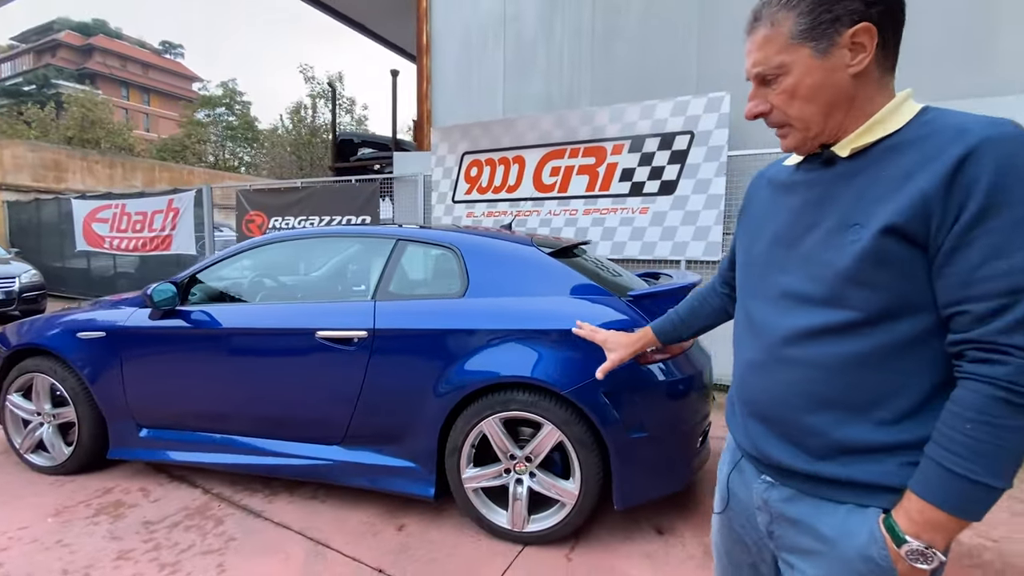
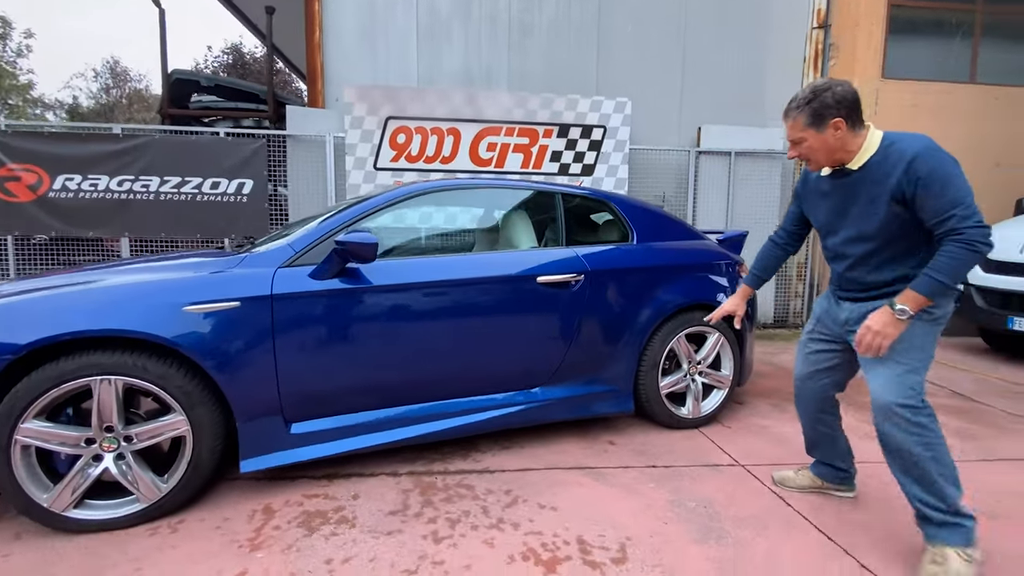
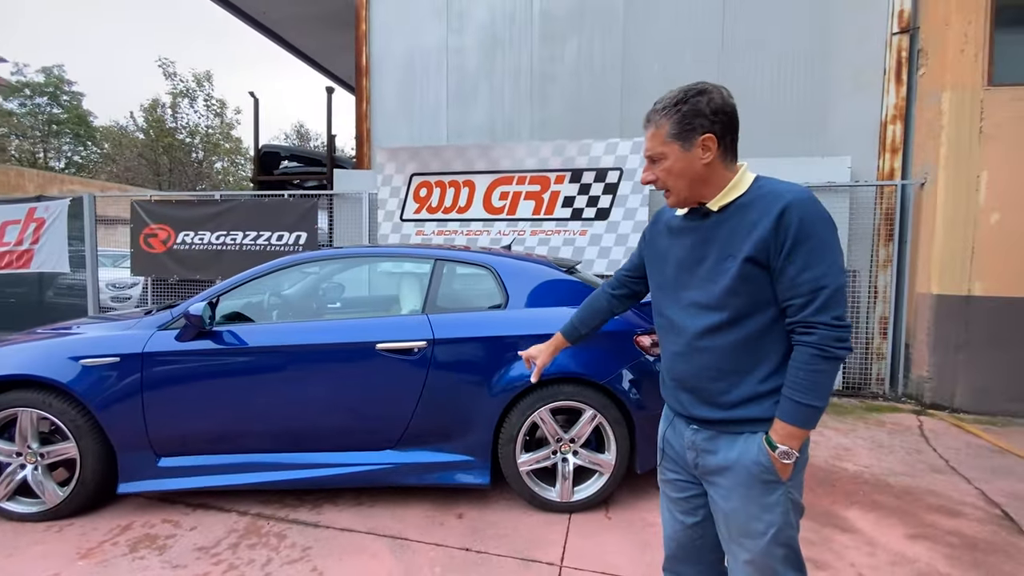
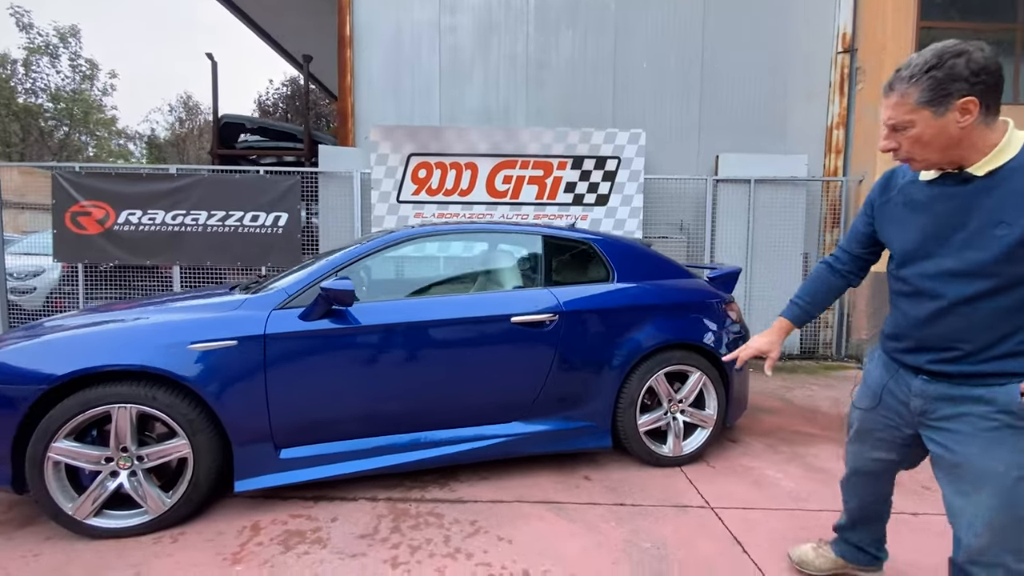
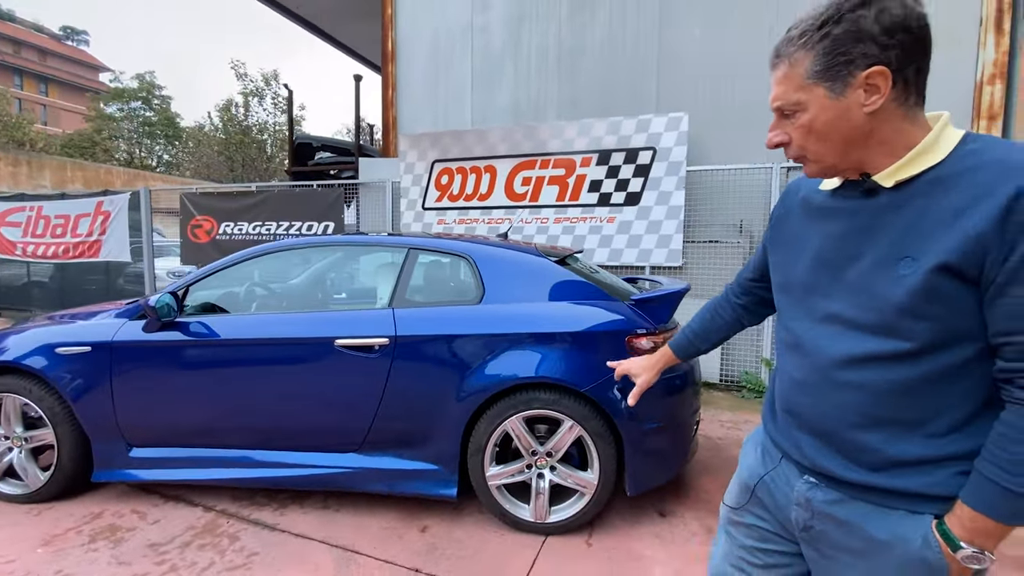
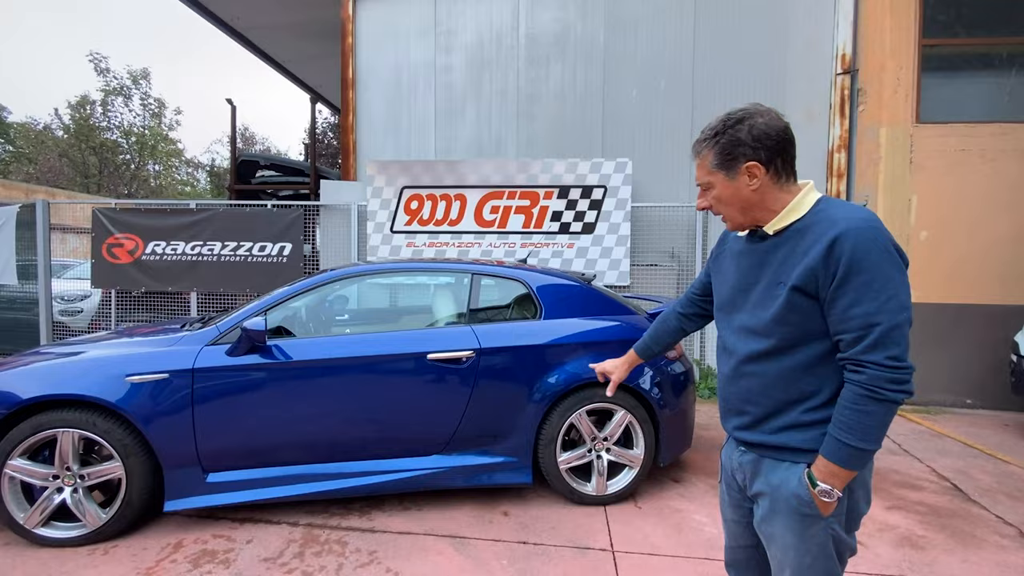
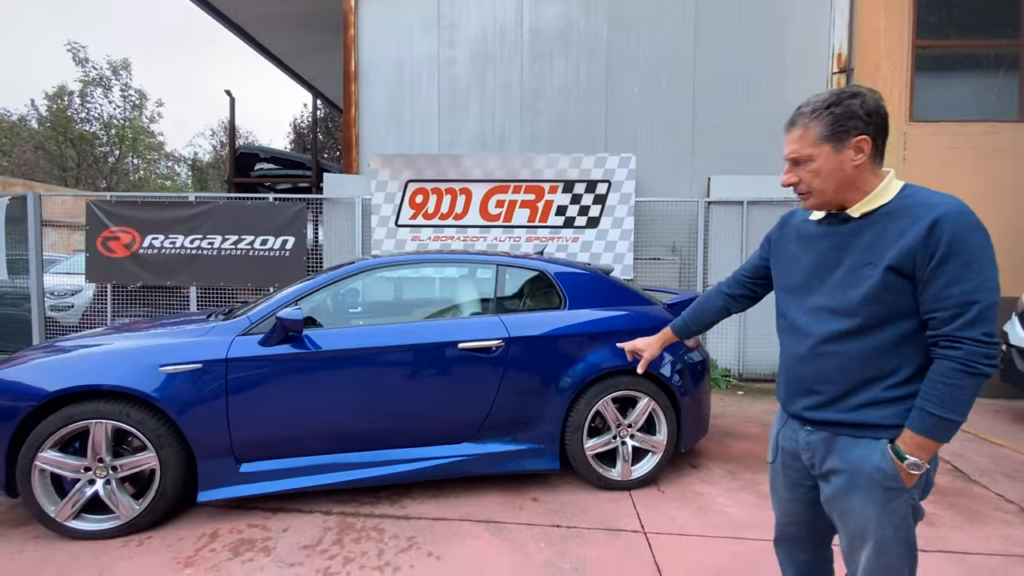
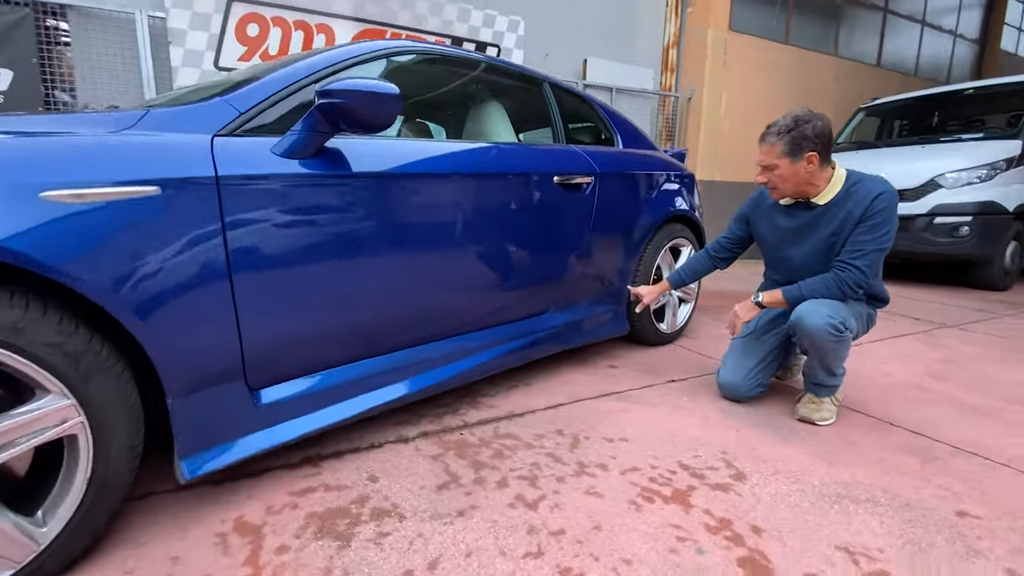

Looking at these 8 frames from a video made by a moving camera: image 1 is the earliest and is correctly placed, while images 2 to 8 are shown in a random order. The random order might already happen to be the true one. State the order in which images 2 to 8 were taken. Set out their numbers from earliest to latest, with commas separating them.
5, 3, 6, 7, 4, 2, 8
